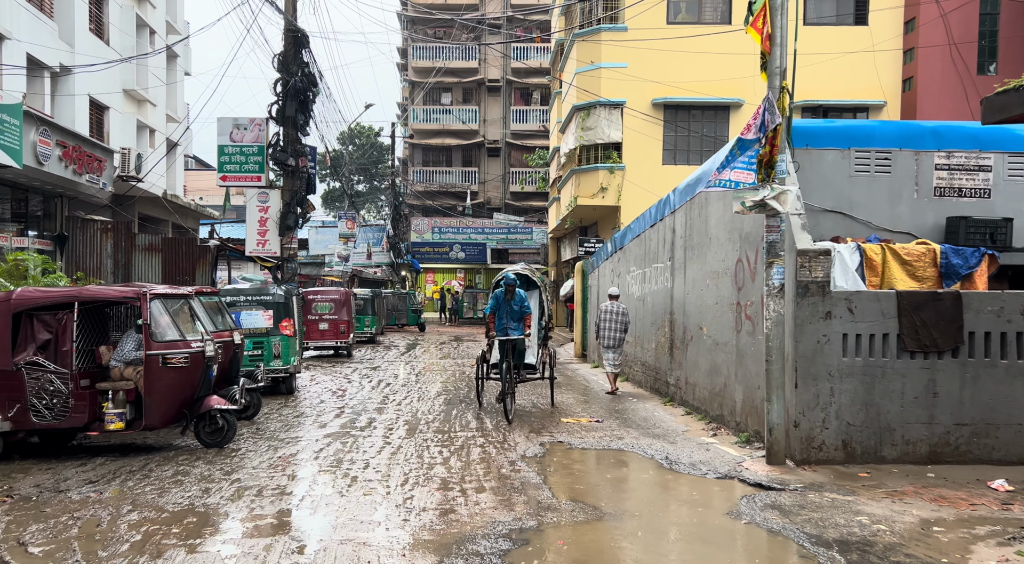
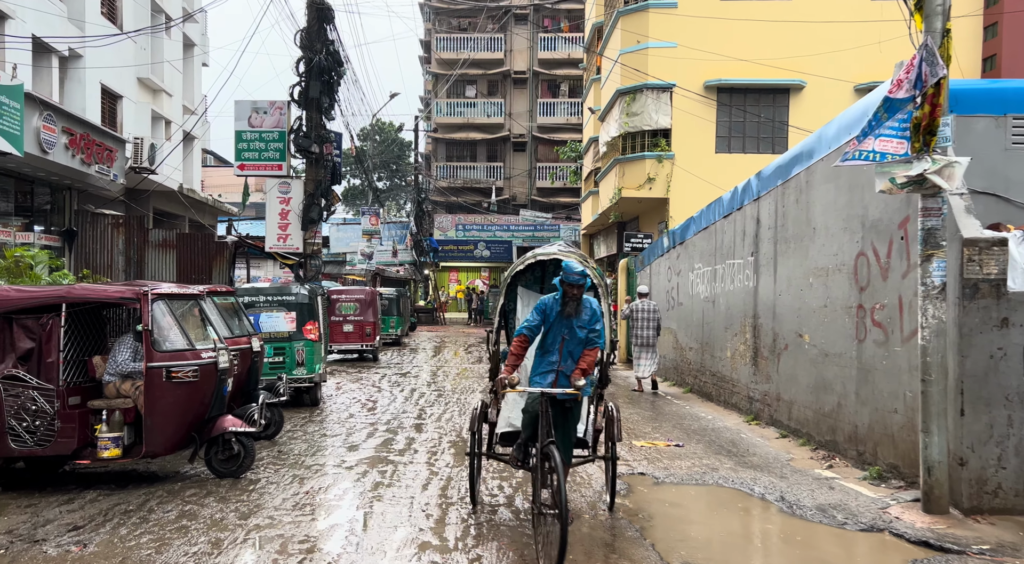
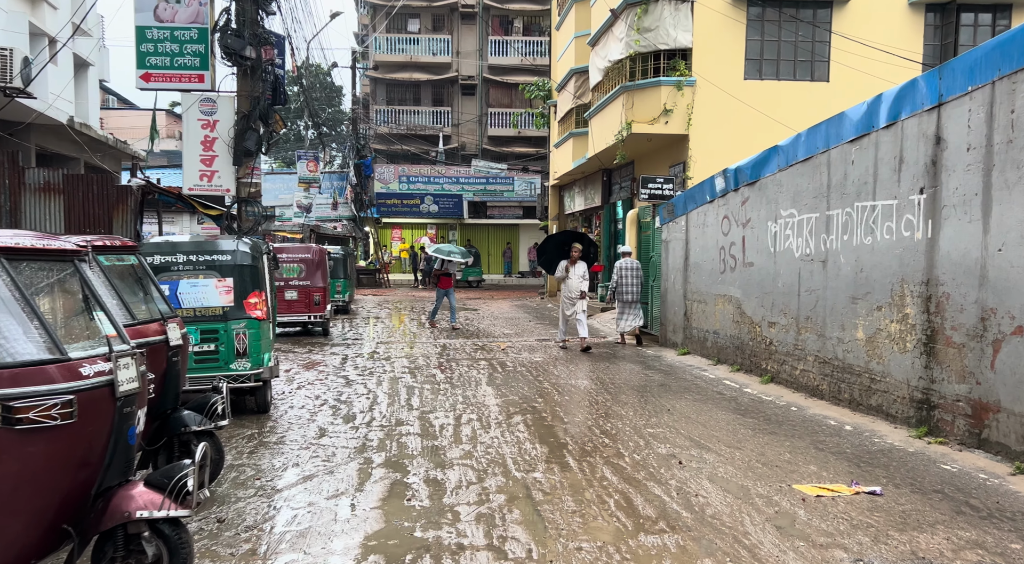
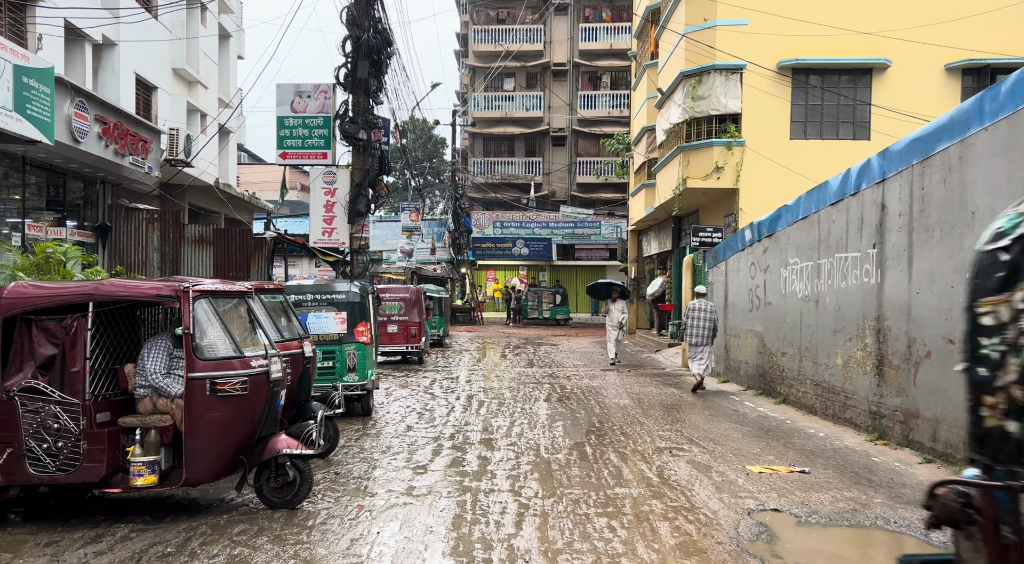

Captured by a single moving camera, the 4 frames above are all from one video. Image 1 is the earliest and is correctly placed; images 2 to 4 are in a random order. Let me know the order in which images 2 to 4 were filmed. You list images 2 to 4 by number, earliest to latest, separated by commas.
2, 4, 3
